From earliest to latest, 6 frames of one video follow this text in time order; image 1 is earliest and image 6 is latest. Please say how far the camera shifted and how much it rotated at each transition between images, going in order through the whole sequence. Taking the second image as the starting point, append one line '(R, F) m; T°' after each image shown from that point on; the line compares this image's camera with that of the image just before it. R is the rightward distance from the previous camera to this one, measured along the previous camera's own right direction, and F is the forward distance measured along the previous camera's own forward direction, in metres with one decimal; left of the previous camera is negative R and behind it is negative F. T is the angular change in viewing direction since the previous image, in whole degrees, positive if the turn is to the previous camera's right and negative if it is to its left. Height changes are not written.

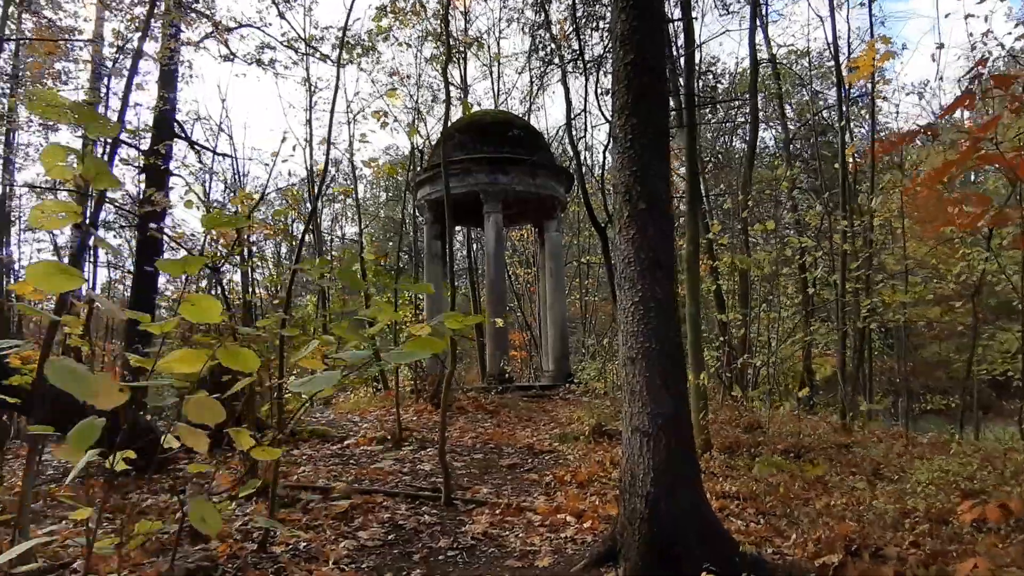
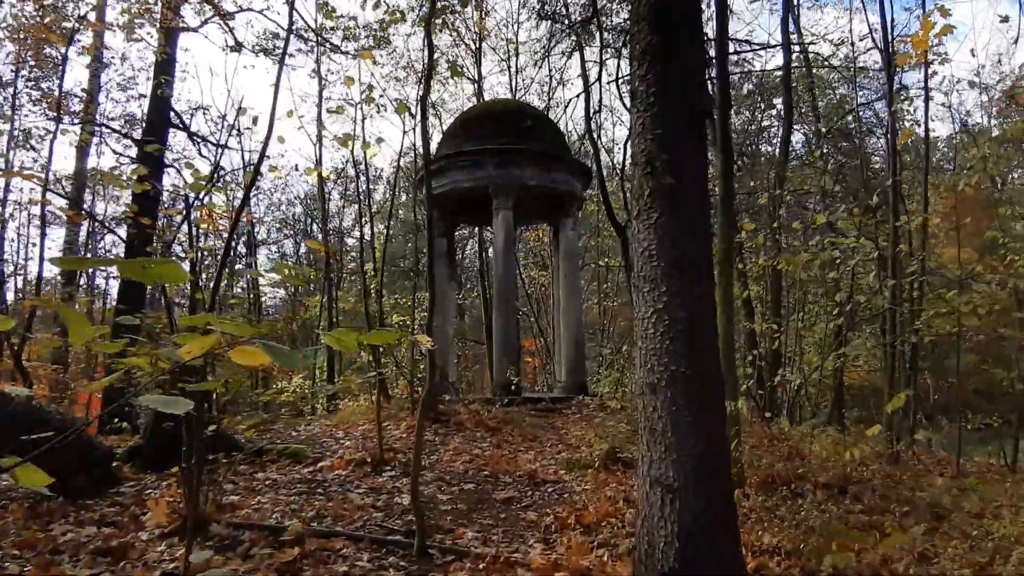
(+0.2, +1.1) m; -2°
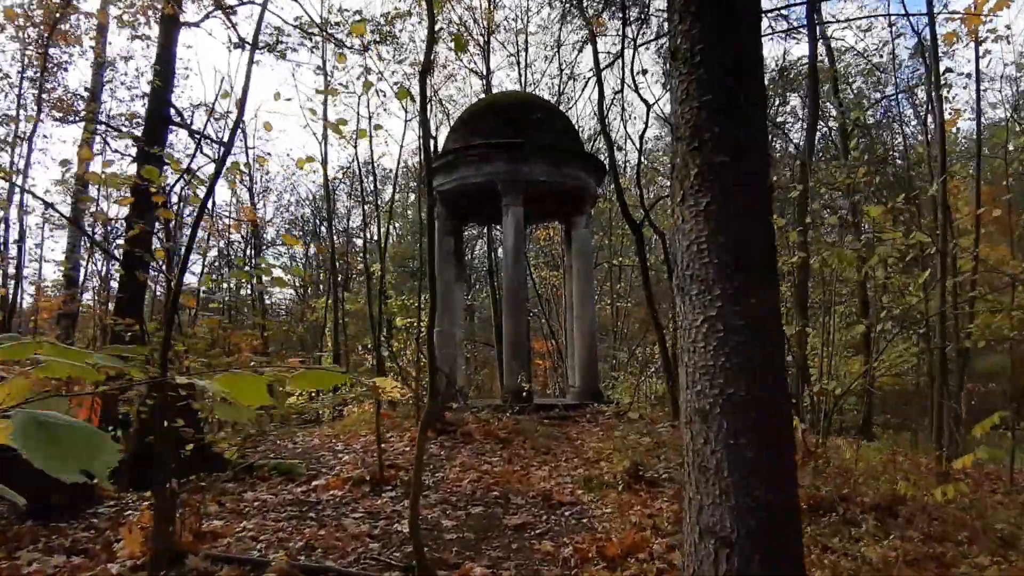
(0.0, +0.6) m; -1°
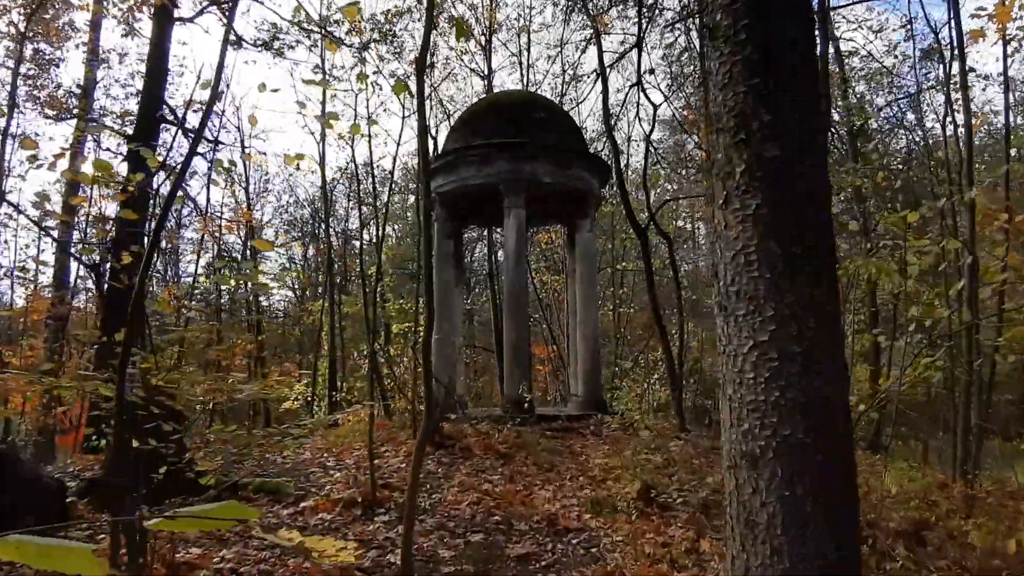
(0.0, +0.4) m; 0°
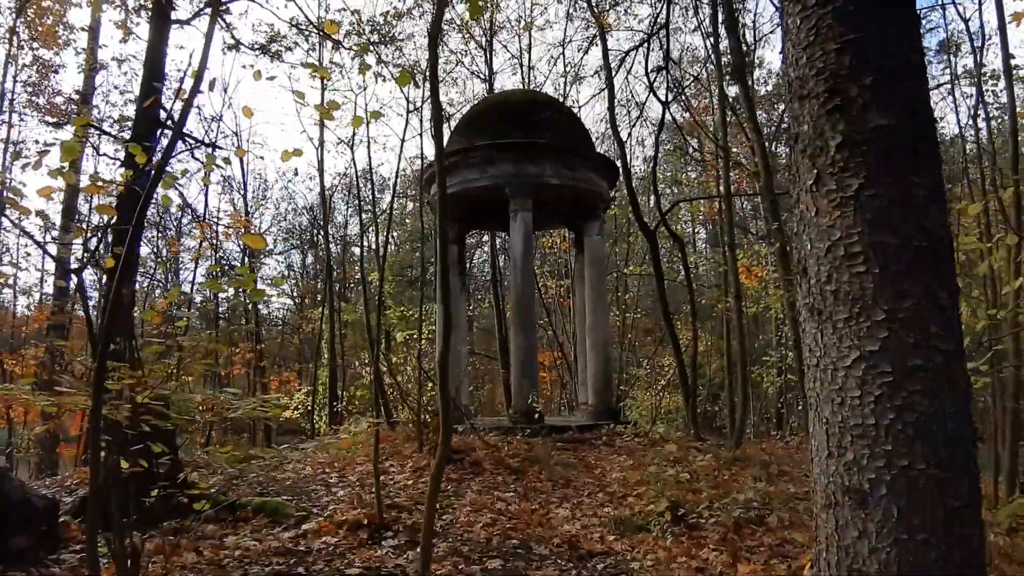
(-0.1, +0.4) m; 0°
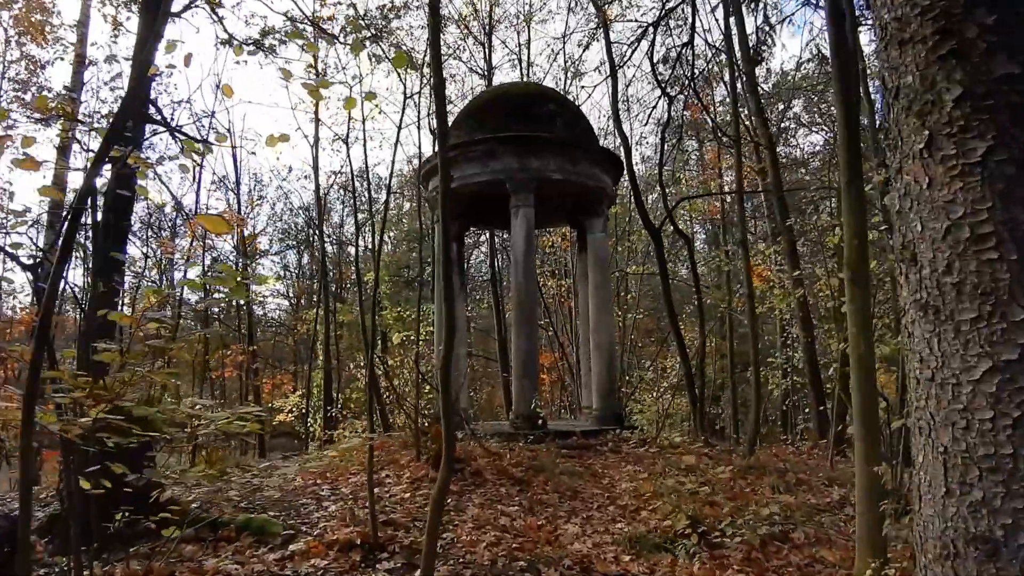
(-0.1, +0.4) m; 0°
